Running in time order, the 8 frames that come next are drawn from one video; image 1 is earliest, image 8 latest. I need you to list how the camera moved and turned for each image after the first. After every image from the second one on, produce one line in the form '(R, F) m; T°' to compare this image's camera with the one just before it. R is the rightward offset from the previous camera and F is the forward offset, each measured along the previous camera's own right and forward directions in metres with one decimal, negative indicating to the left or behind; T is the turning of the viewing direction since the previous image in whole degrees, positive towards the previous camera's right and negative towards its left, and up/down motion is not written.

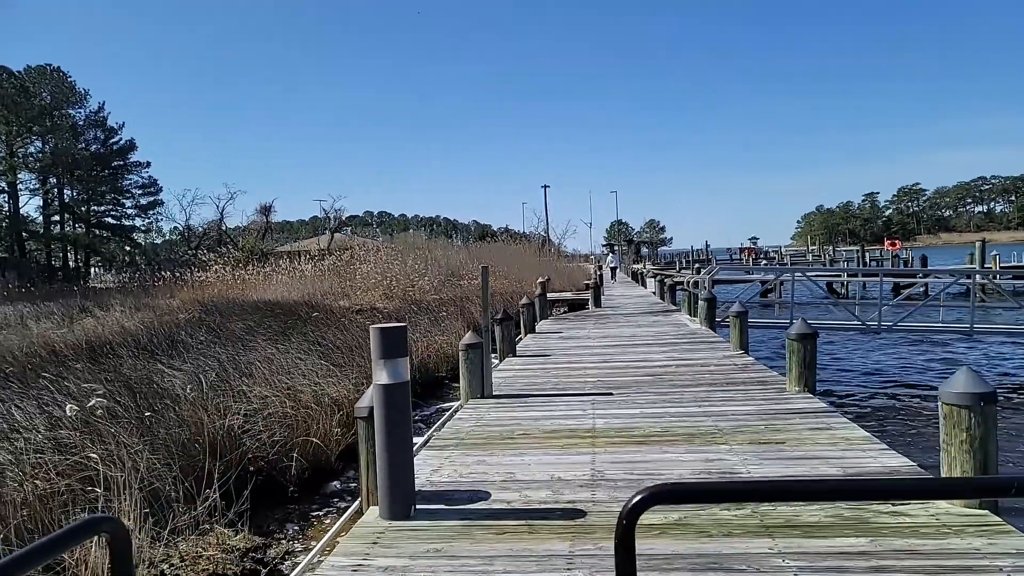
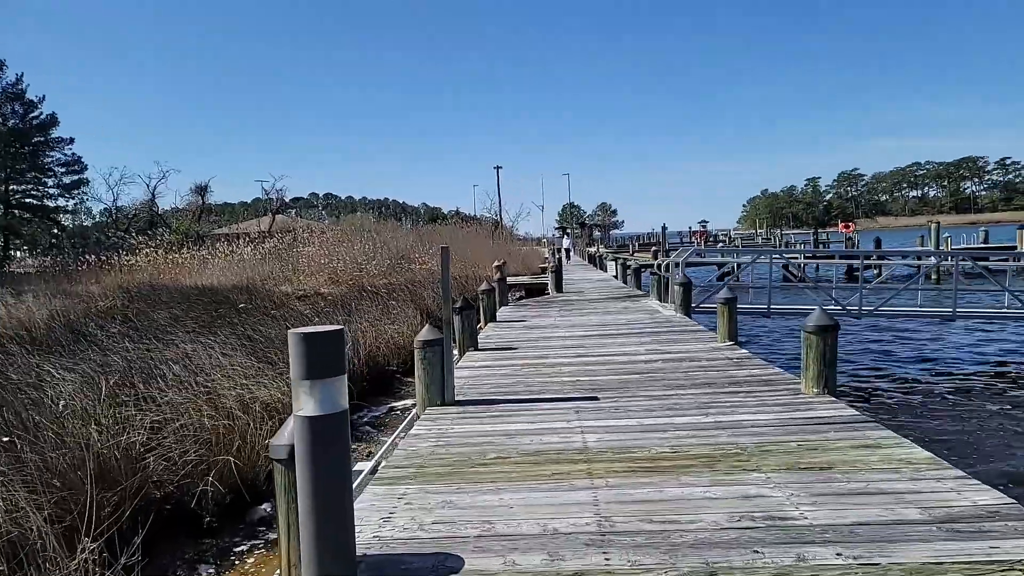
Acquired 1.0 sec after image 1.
(-0.1, +1.0) m; +4°
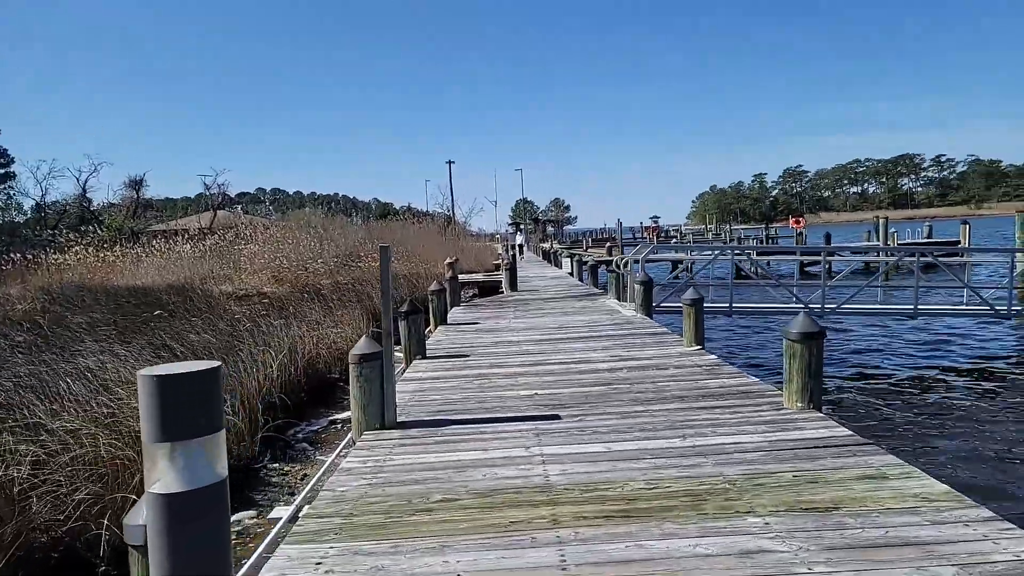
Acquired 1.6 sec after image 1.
(0.0, +0.6) m; +4°
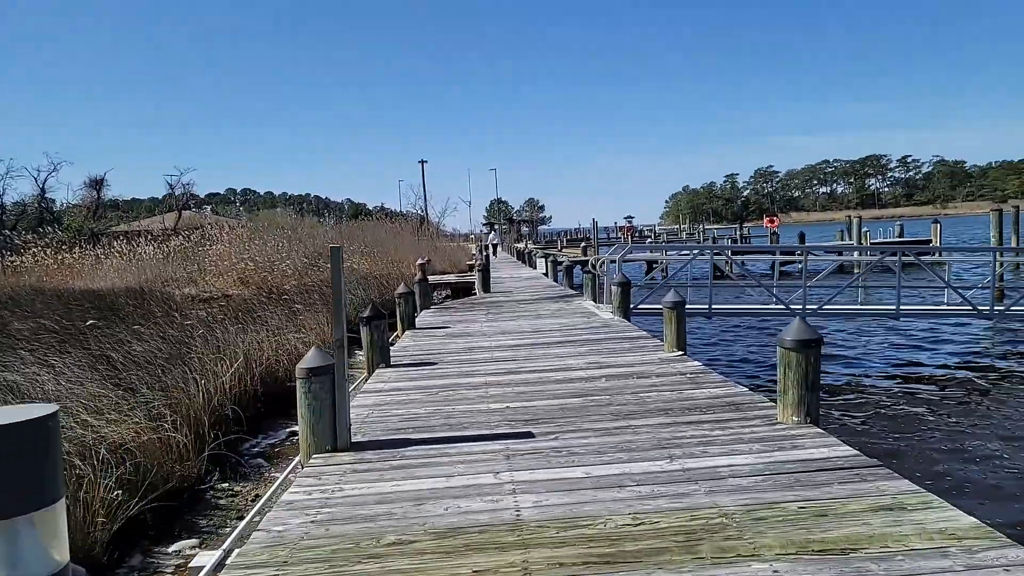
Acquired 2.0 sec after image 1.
(0.0, +0.4) m; +2°
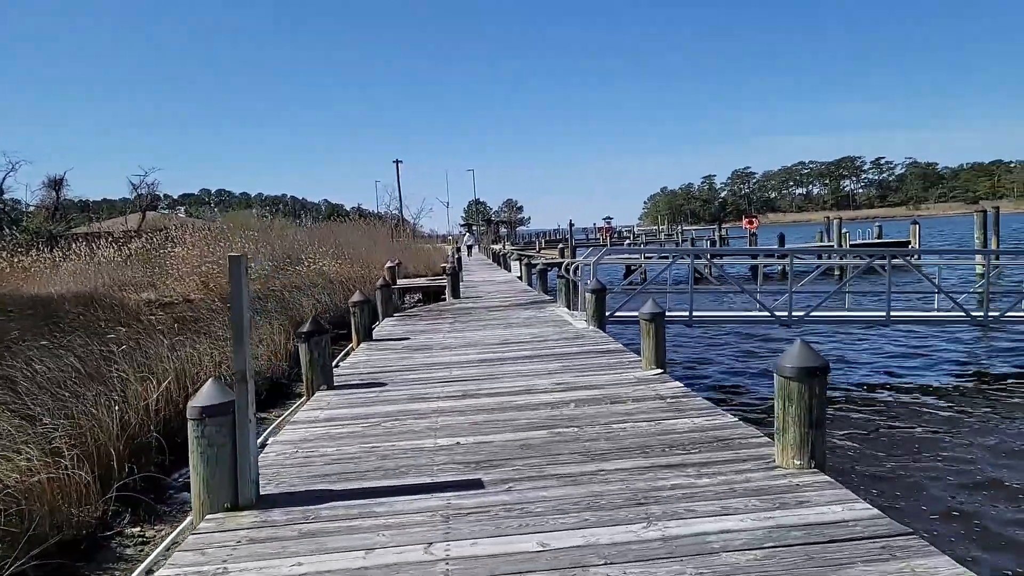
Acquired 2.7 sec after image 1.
(+0.2, +0.7) m; +2°
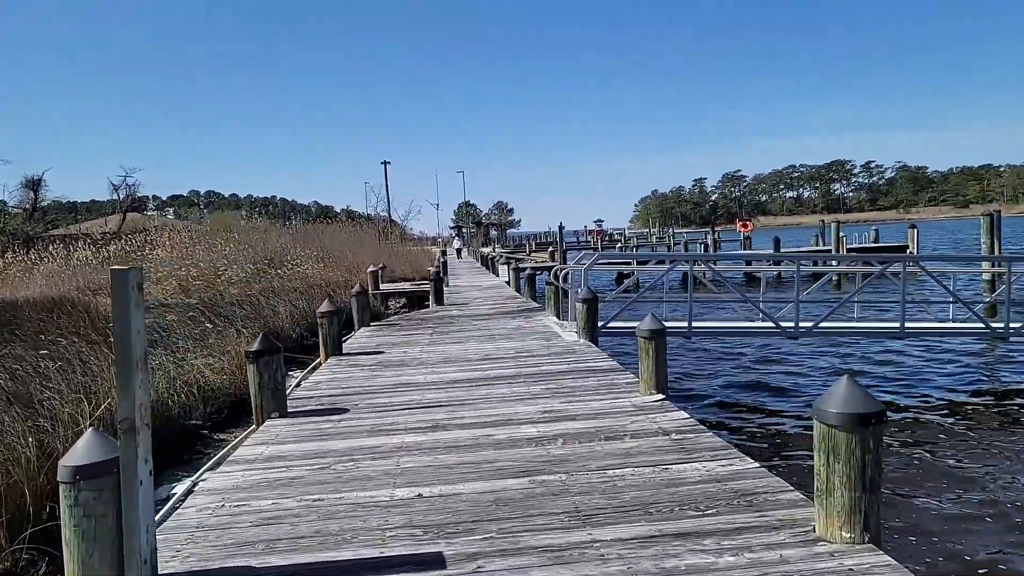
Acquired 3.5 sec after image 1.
(+0.1, +0.7) m; +1°
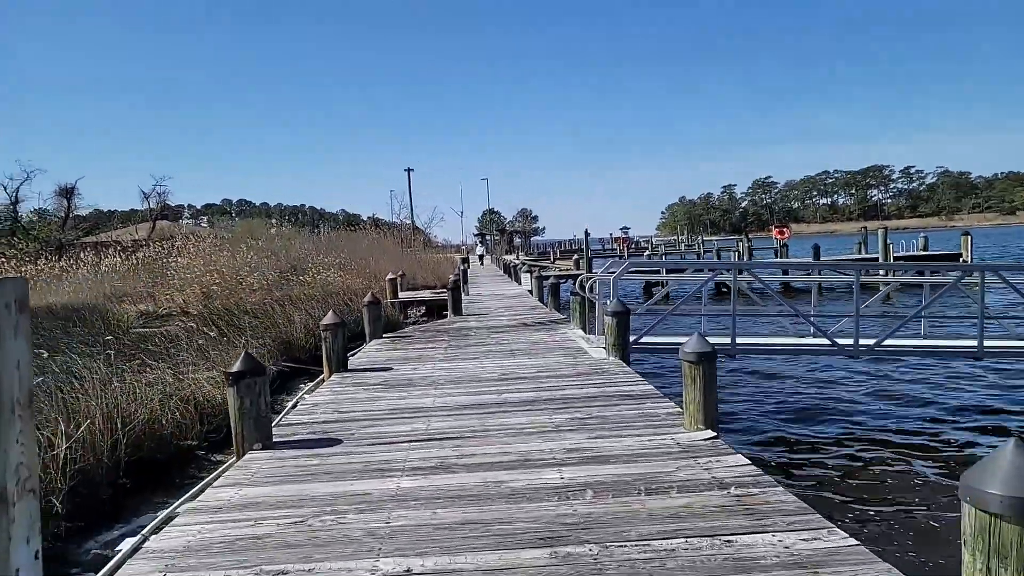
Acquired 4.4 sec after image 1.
(0.0, +0.7) m; -2°
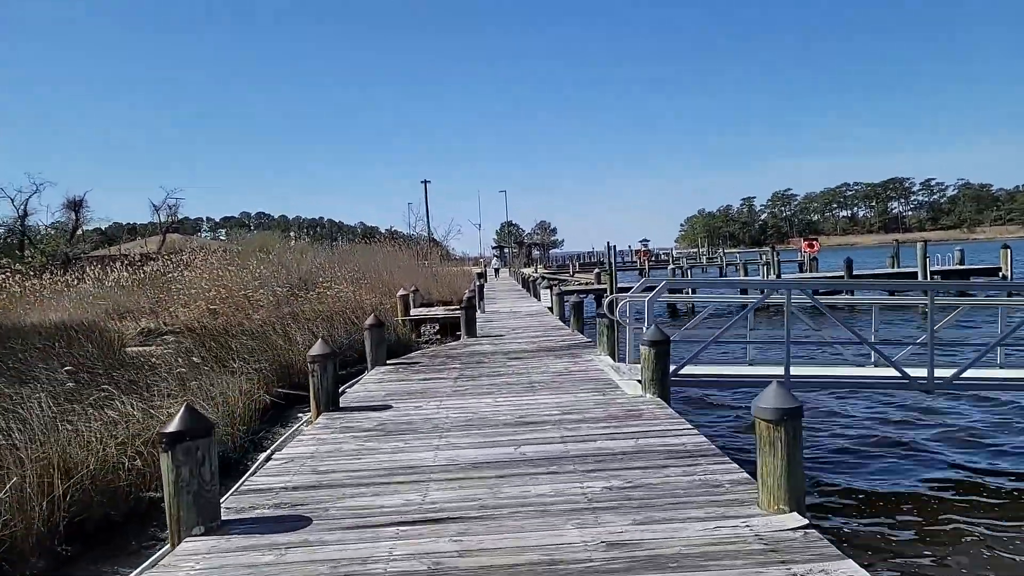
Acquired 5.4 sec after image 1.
(0.0, +1.0) m; -1°
